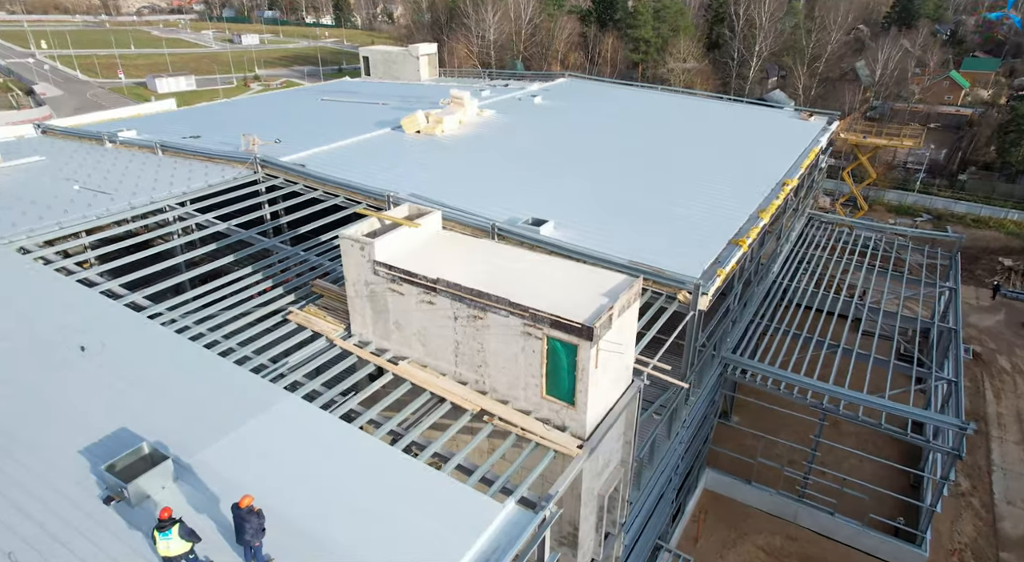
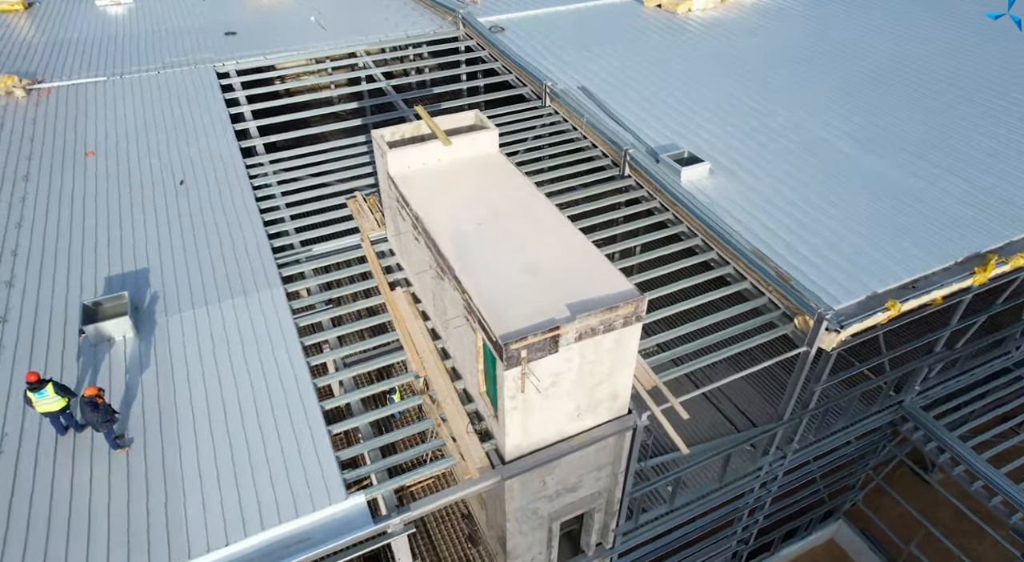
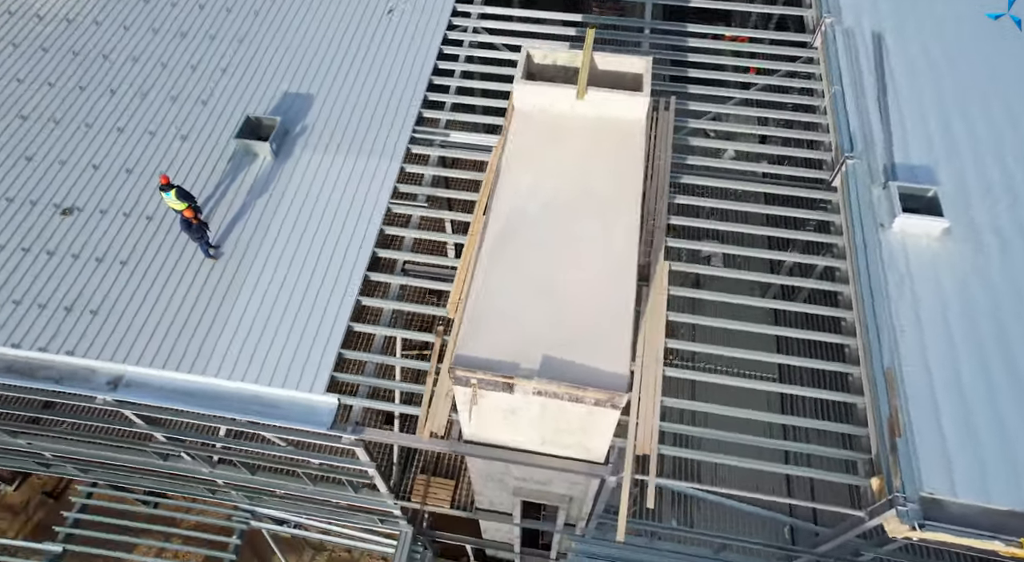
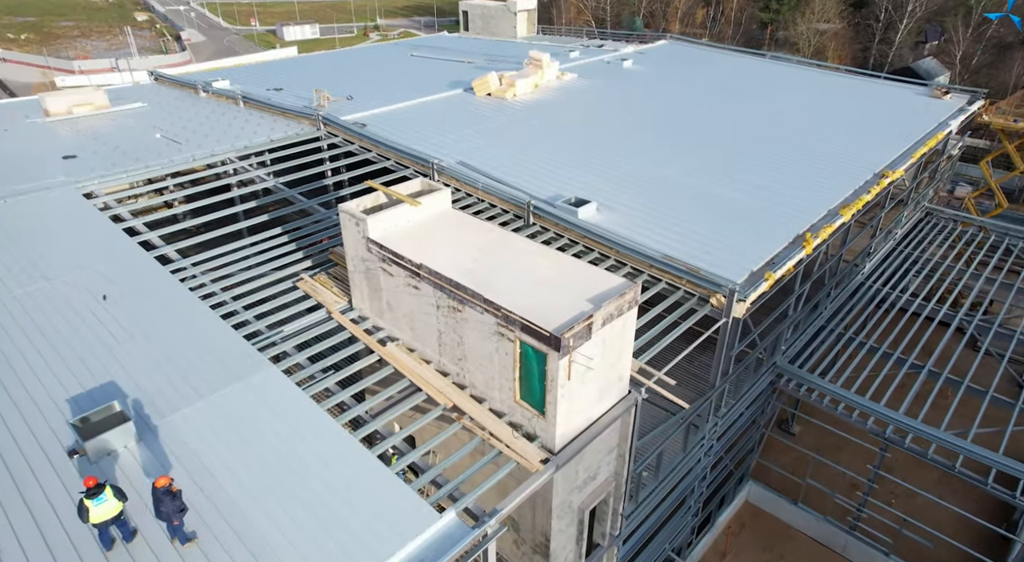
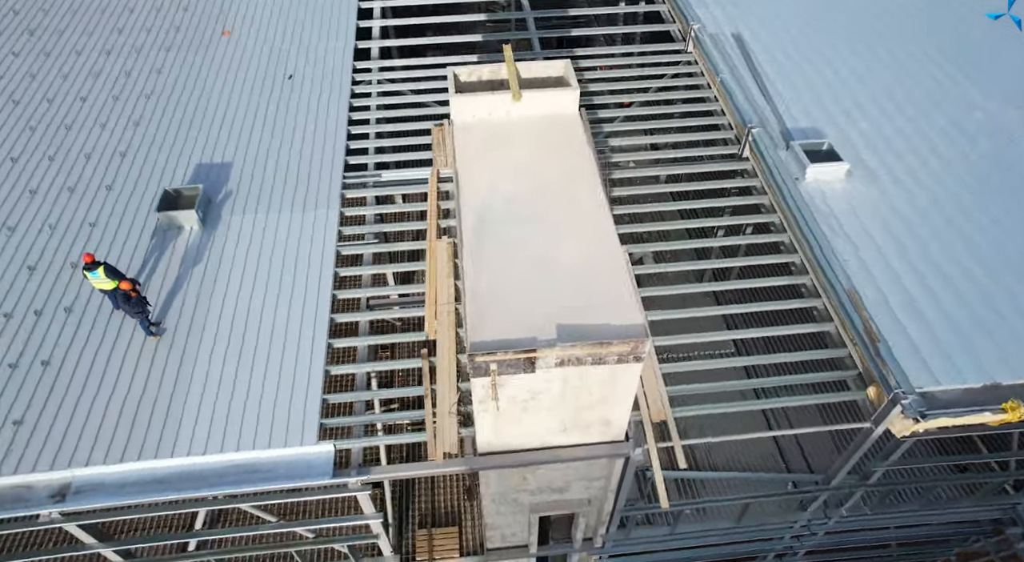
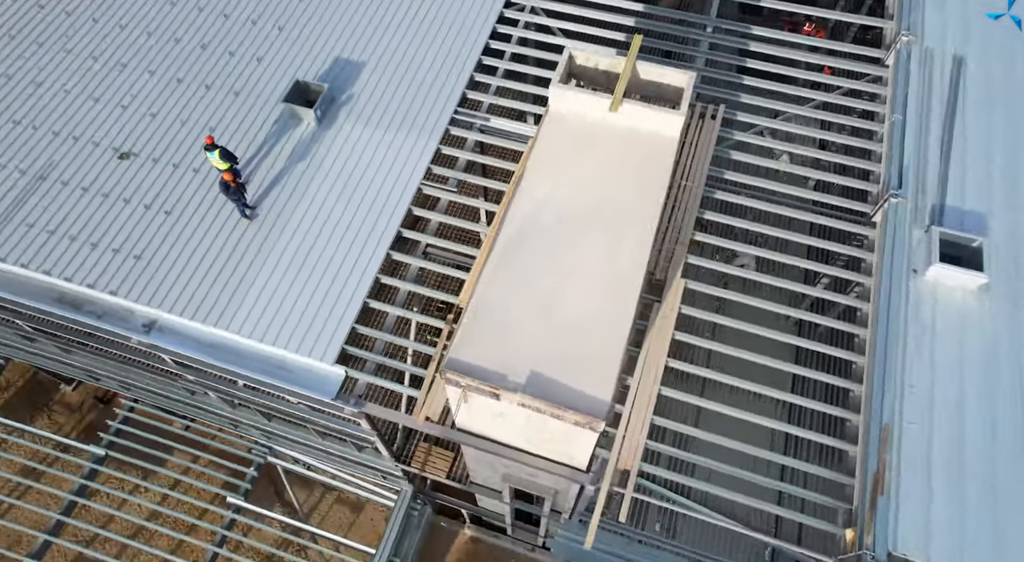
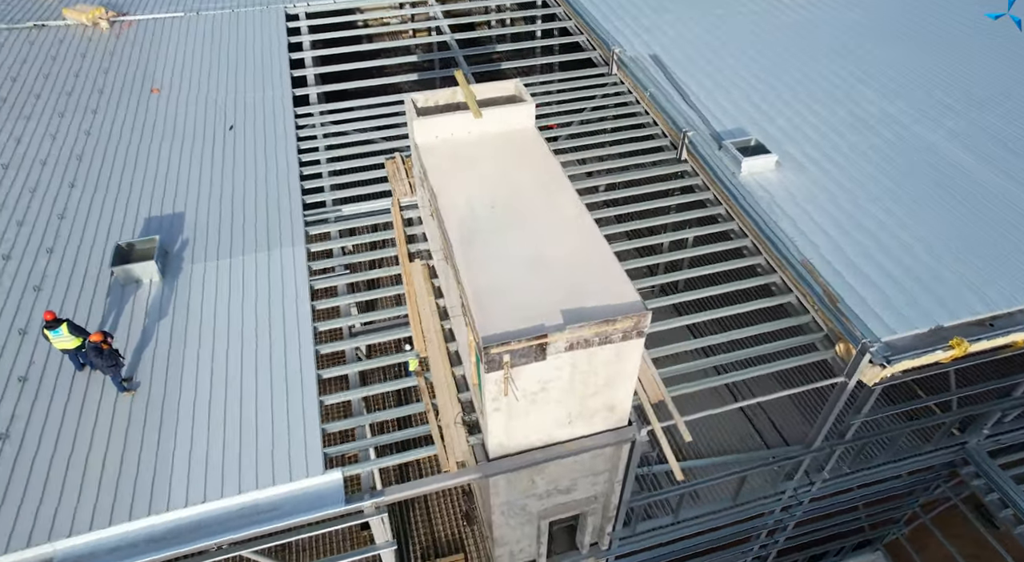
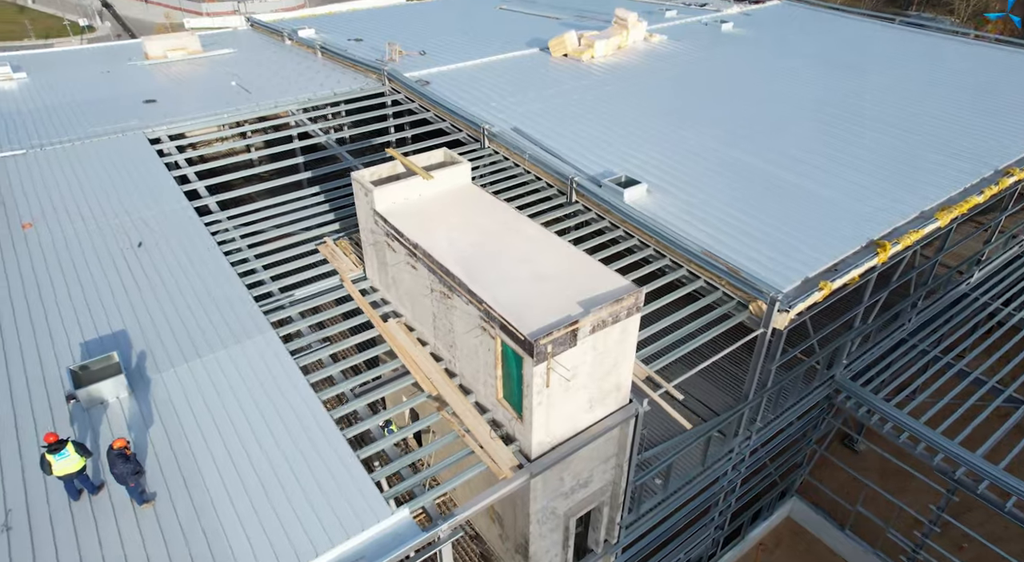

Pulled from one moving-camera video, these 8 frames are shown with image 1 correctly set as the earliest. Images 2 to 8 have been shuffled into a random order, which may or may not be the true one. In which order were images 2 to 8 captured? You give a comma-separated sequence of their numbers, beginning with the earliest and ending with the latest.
4, 8, 2, 7, 5, 3, 6
